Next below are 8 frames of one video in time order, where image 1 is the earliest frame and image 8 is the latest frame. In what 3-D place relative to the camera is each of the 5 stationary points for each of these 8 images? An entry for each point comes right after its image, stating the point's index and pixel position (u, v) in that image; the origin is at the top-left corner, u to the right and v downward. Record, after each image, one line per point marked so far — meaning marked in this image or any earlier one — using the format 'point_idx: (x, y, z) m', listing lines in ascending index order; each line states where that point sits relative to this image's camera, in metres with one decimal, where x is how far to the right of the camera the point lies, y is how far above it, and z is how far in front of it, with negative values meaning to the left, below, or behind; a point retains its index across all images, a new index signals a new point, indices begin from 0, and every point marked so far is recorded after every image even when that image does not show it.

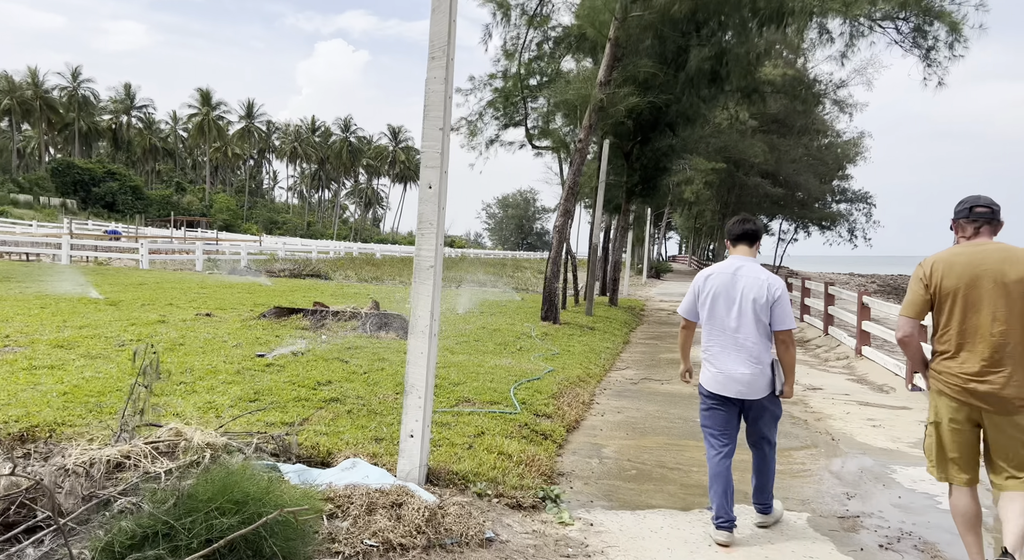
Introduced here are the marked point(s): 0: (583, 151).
0: (+1.2, +2.2, +13.6) m
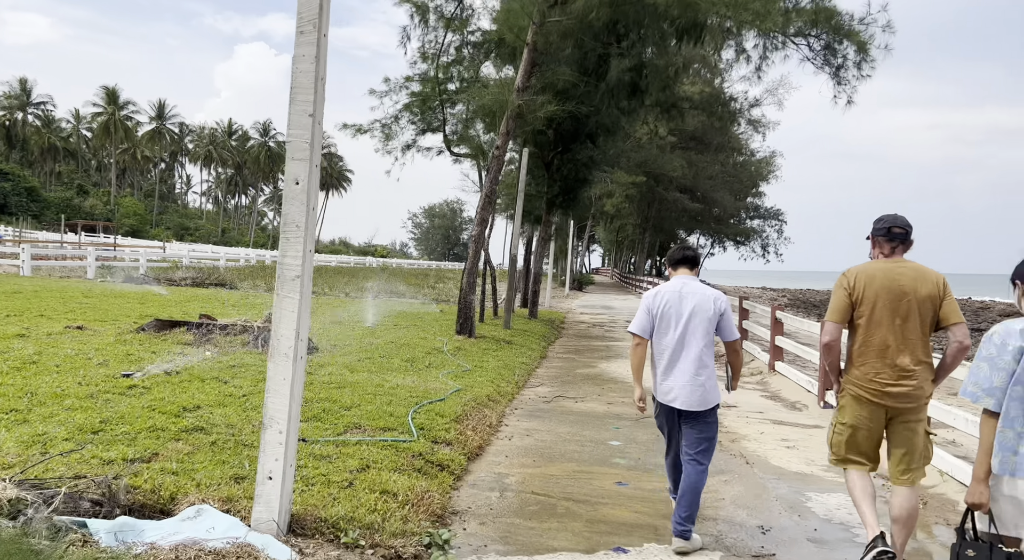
0: (-0.2, +2.0, +13.1) m
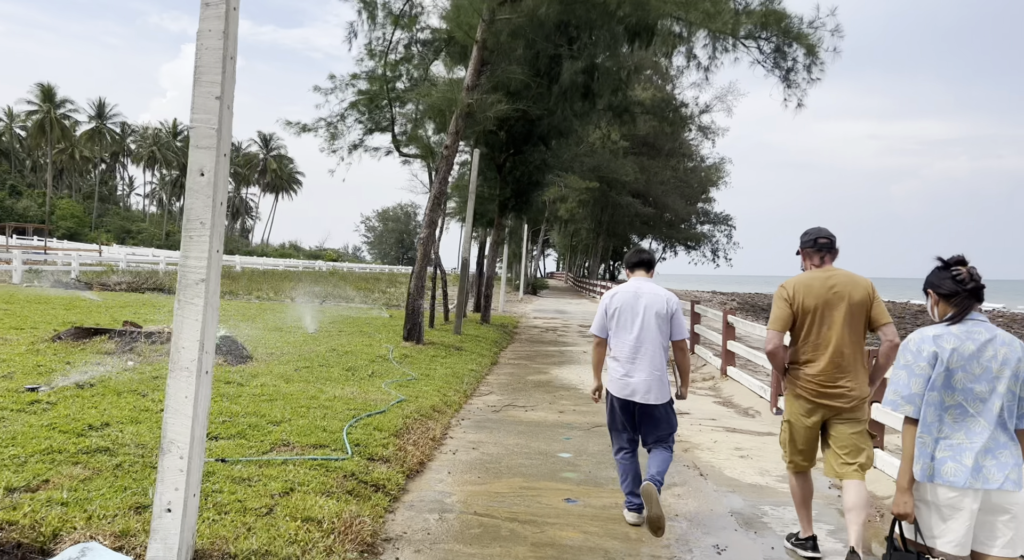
0: (-1.0, +2.0, +12.7) m
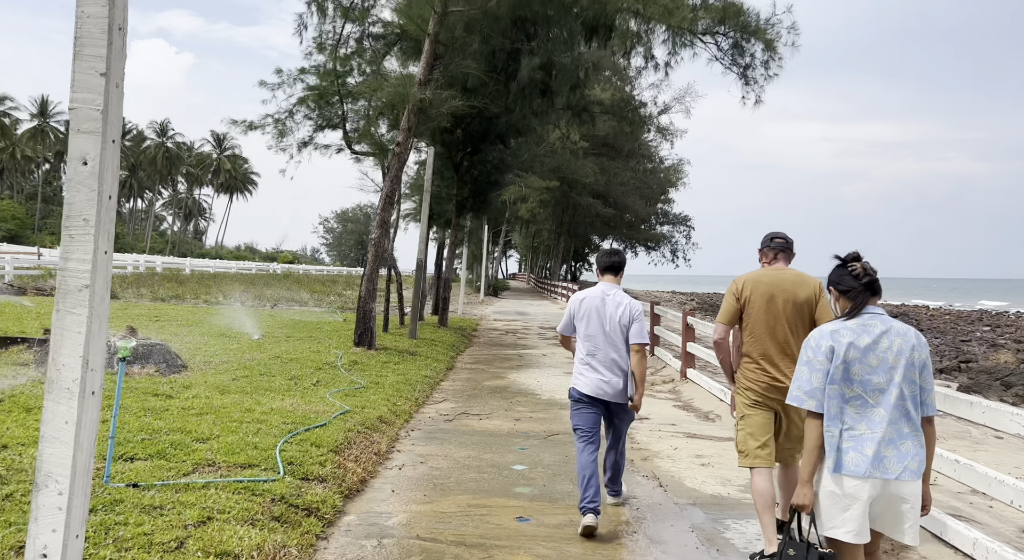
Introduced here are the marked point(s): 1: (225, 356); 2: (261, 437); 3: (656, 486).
0: (-1.7, +1.9, +12.3) m
1: (-3.8, -1.0, +10.3) m
2: (-1.9, -1.2, +5.8) m
3: (+1.2, -1.7, +6.4) m
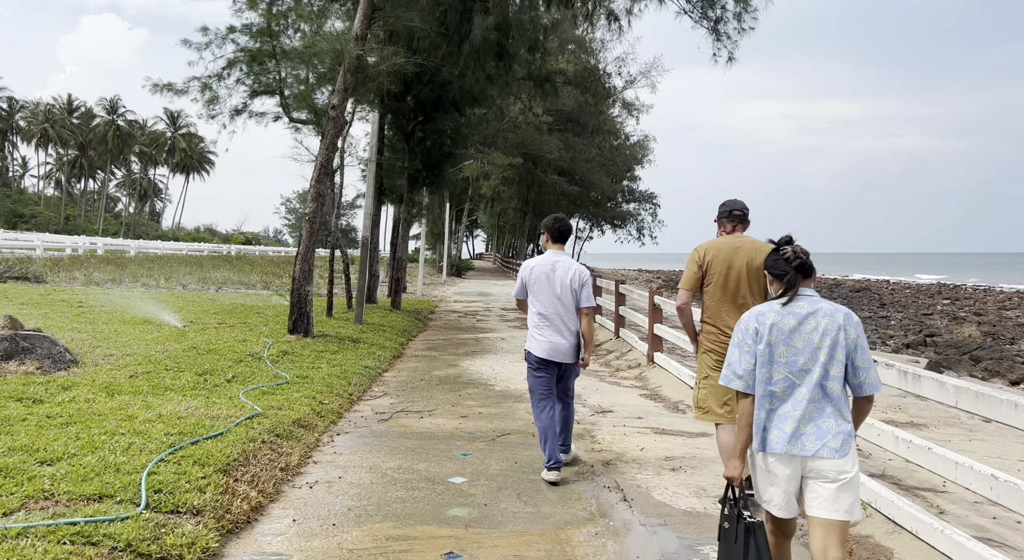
0: (-2.4, +2.2, +11.0) m
1: (-4.4, -0.8, +9.1) m
2: (-2.3, -1.0, +4.7) m
3: (+0.7, -1.5, +5.4) m
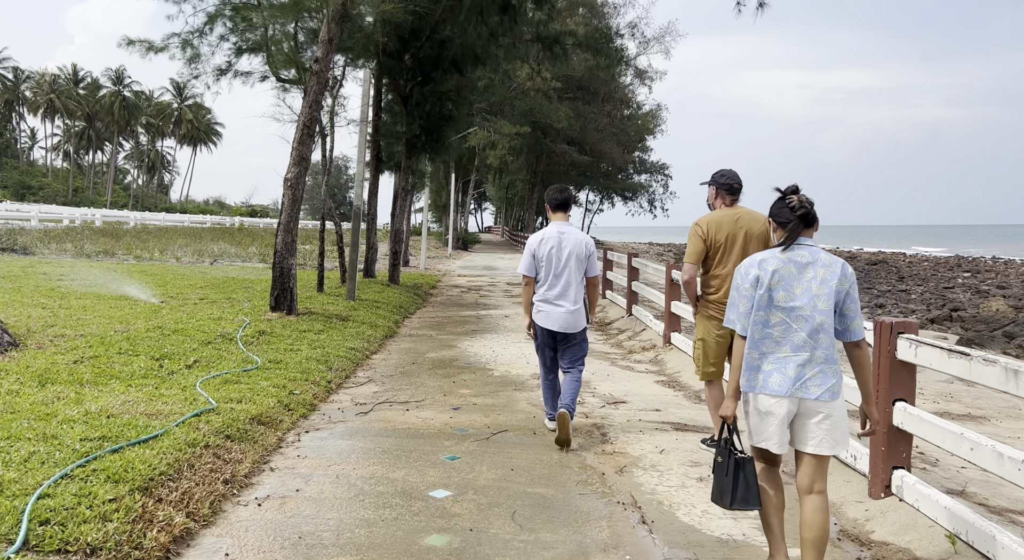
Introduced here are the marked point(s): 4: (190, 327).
0: (-2.4, +2.6, +10.0) m
1: (-4.3, -0.5, +8.1) m
2: (-2.3, -0.9, +3.7) m
3: (+0.7, -1.3, +4.4) m
4: (-3.5, -0.5, +8.5) m
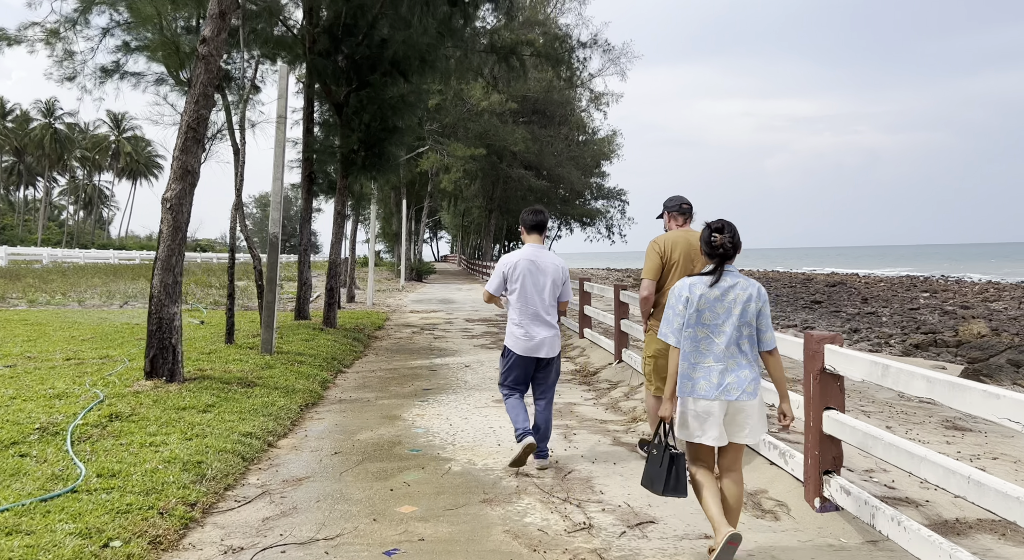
0: (-2.8, +2.1, +7.5) m
1: (-4.6, -1.0, +5.4) m
2: (-2.3, -1.2, +1.1) m
3: (+0.7, -1.6, +2.0) m
4: (-3.7, -1.0, +5.8) m
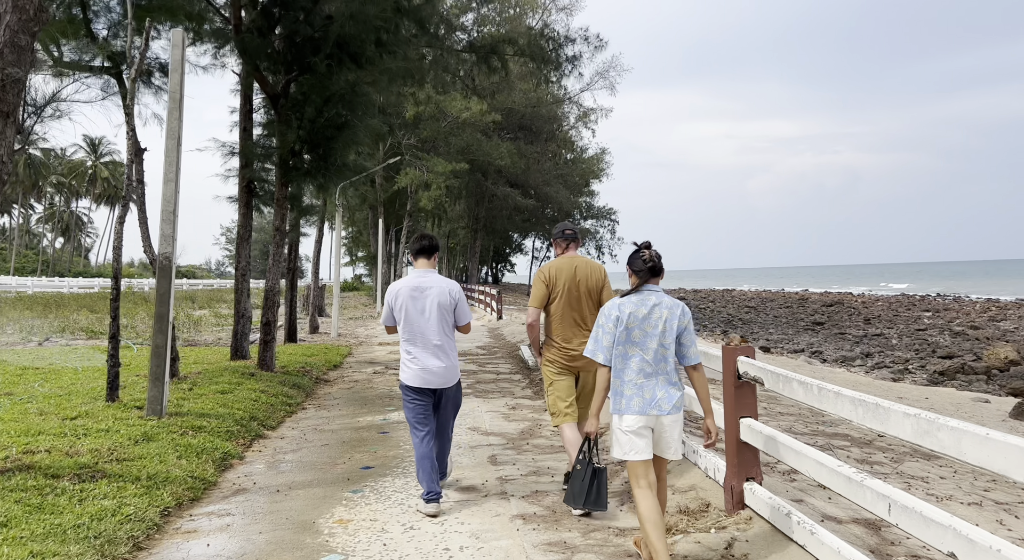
0: (-3.1, +1.8, +5.0) m
1: (-4.8, -1.2, +2.9) m
2: (-2.4, -1.2, -1.4) m
3: (+0.6, -1.6, -0.5) m
4: (-3.9, -1.2, +3.3) m
